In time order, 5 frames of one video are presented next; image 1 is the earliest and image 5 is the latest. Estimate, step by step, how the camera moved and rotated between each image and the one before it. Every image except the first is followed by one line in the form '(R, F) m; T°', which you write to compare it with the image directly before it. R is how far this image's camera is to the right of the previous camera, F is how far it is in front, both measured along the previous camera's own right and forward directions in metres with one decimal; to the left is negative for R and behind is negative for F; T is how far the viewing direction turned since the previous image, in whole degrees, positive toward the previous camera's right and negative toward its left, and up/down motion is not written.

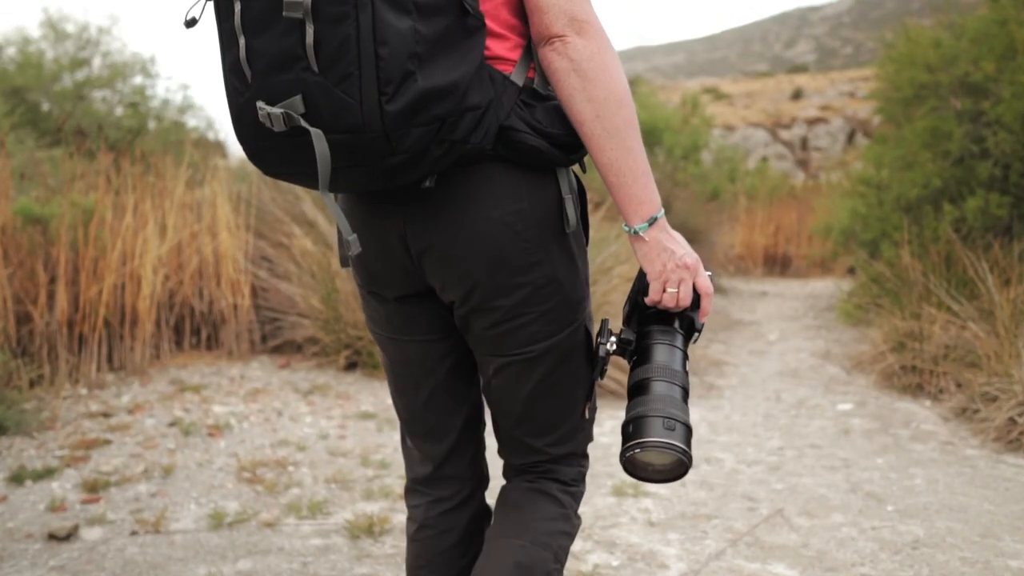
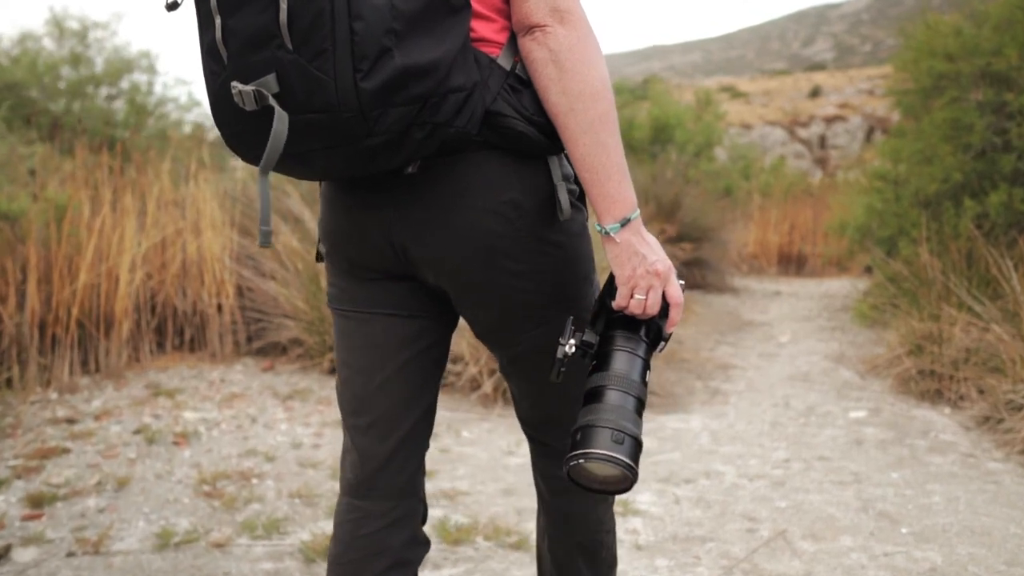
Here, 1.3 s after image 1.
(+0.1, +0.3) m; -1°
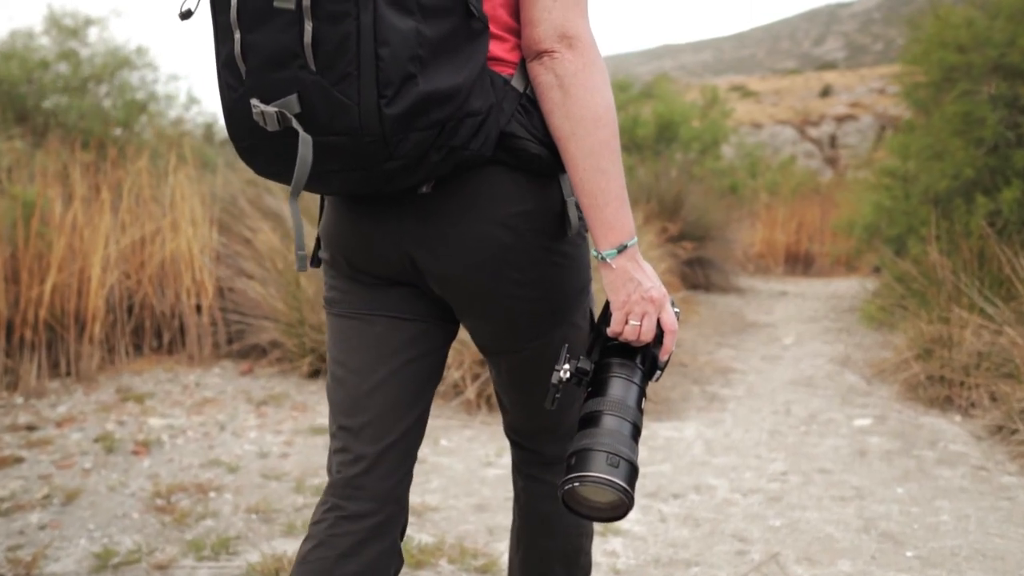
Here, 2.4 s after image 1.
(+0.1, +0.3) m; -1°
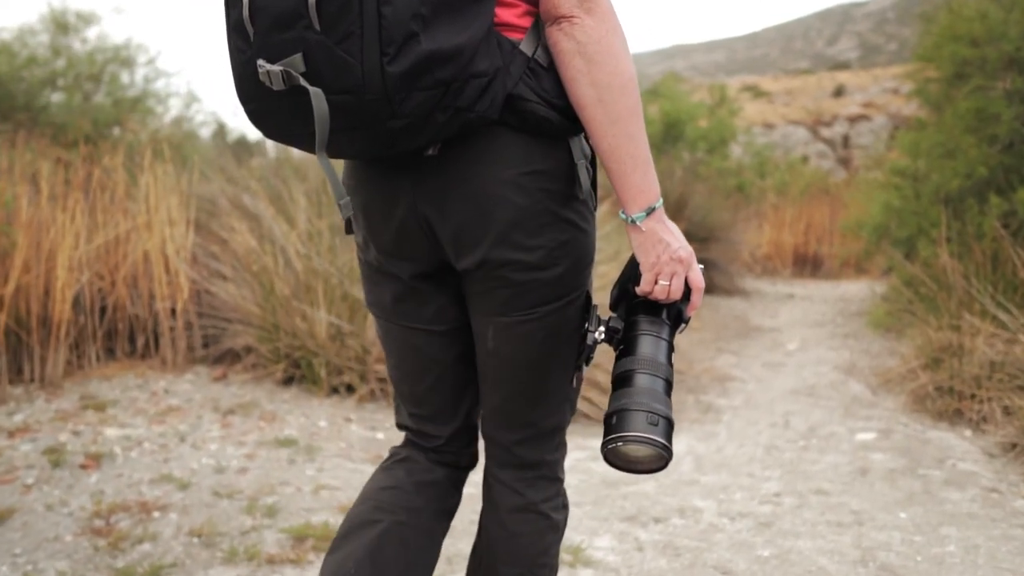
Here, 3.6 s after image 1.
(+0.1, +0.3) m; -1°
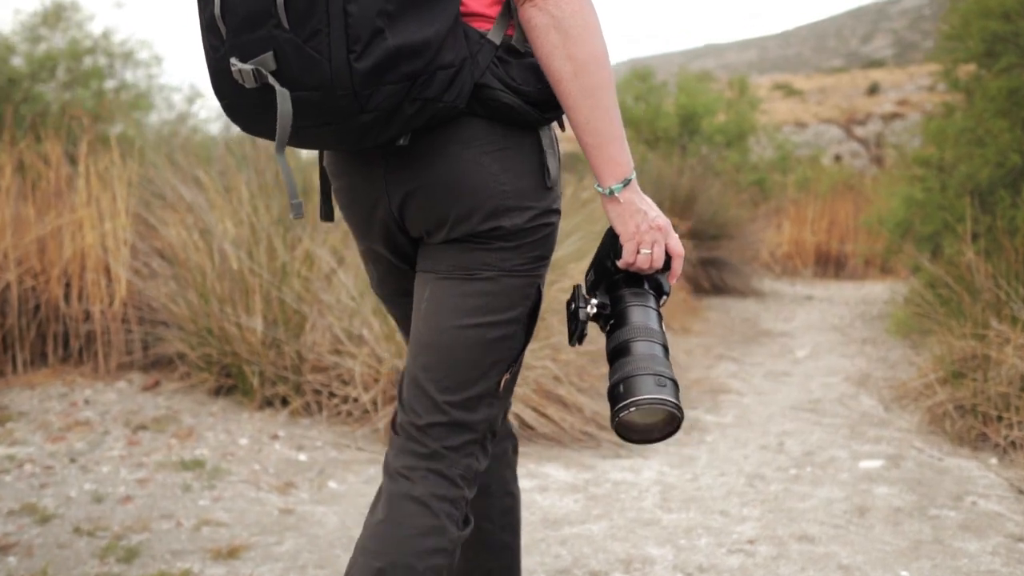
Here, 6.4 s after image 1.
(+0.3, +0.6) m; -2°
